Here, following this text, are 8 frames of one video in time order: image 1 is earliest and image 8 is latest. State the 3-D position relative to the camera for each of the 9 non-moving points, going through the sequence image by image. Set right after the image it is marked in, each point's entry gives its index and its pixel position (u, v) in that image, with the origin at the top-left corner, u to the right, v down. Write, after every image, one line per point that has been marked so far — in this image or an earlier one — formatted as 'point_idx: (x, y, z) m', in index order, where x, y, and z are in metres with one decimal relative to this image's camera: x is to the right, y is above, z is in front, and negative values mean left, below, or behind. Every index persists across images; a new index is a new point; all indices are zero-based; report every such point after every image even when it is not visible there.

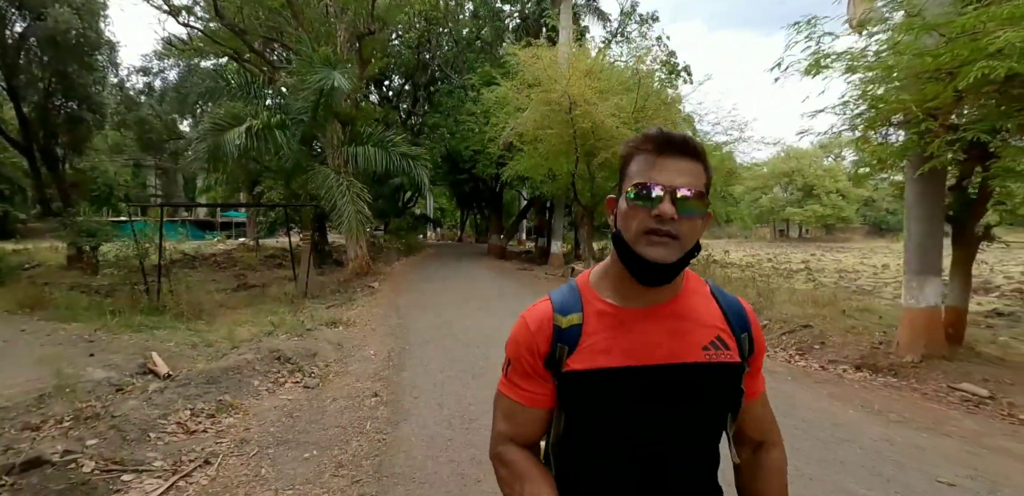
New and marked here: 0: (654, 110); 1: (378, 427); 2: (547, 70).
0: (+4.1, +4.0, +13.7) m
1: (-1.2, -1.6, +4.3) m
2: (+1.1, +5.1, +14.0) m
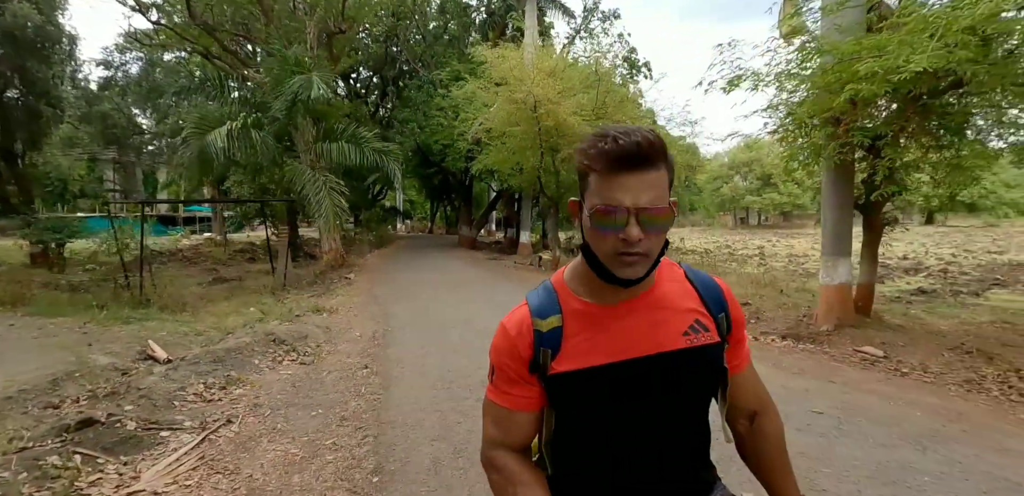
0: (+3.1, +4.4, +14.6) m
1: (-1.5, -1.5, +5.1) m
2: (+0.1, +5.4, +14.8) m
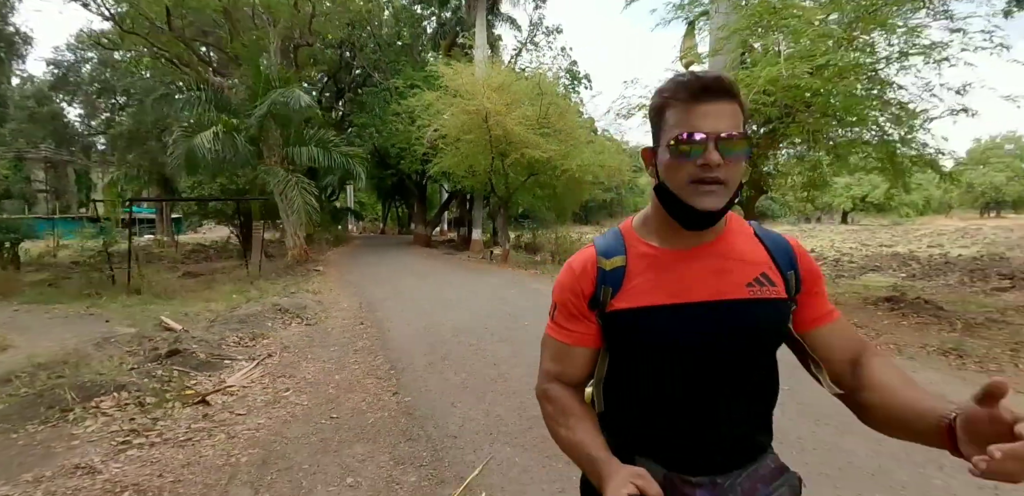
0: (+1.5, +4.6, +16.8) m
1: (-2.0, -1.2, +6.8) m
2: (-1.5, +5.7, +16.6) m
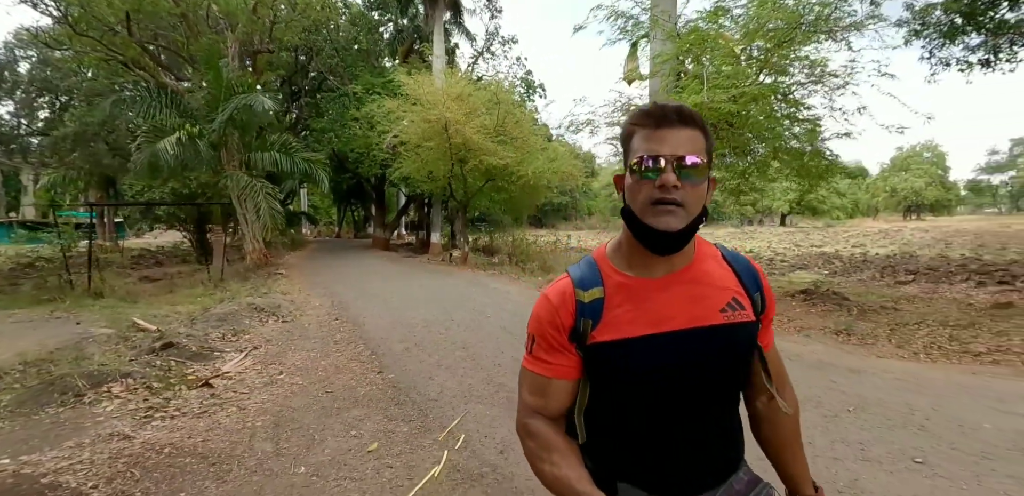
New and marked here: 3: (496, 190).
0: (0.0, +4.6, +17.8) m
1: (-2.6, -1.3, +7.5) m
2: (-3.0, +5.6, +17.3) m
3: (-0.7, +2.4, +19.1) m
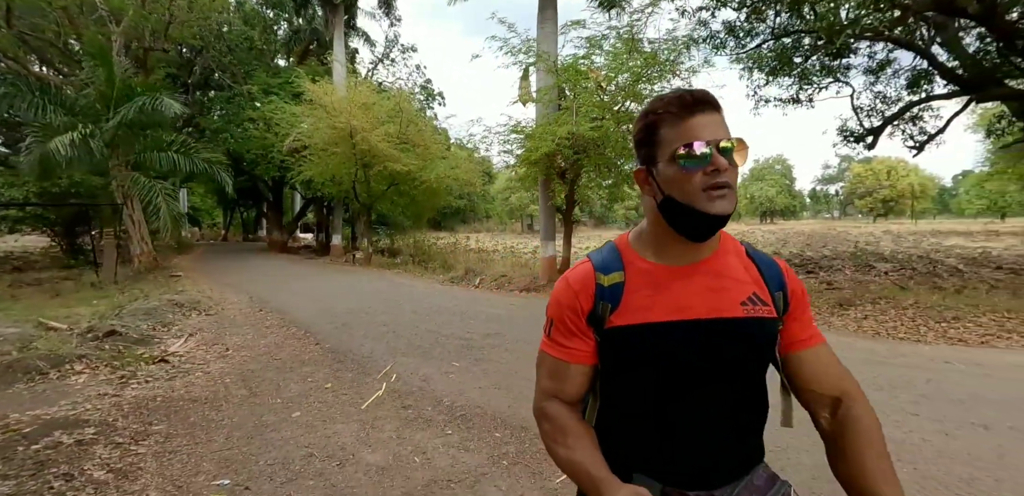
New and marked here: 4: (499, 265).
0: (-3.9, +4.6, +19.1) m
1: (-4.2, -1.2, +8.4) m
2: (-6.8, +5.5, +18.0) m
3: (-4.8, +2.3, +20.2) m
4: (-0.5, -0.6, +17.1) m
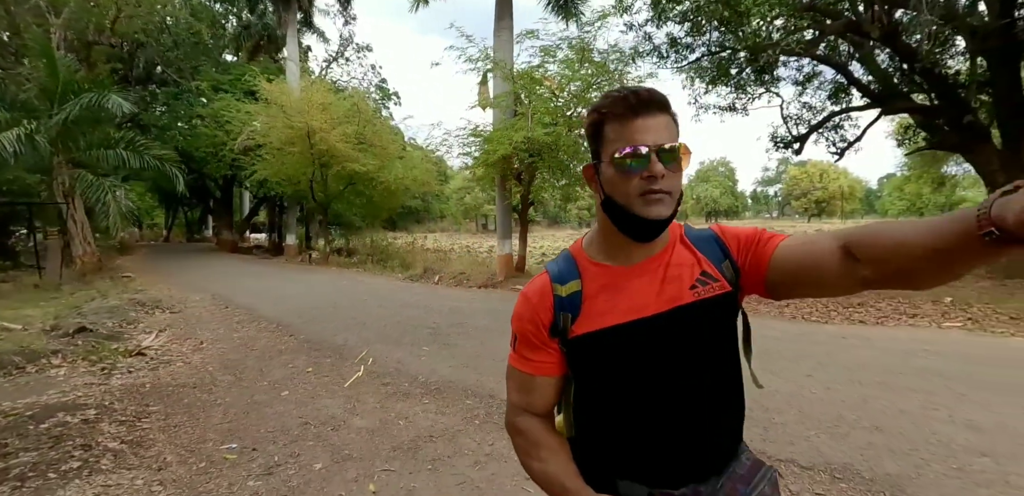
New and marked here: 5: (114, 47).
0: (-5.7, +4.6, +19.3) m
1: (-4.9, -1.2, +8.7) m
2: (-8.4, +5.6, +17.9) m
3: (-6.7, +2.4, +20.3) m
4: (-2.1, -0.6, +17.7) m
5: (-15.0, +7.6, +17.8) m
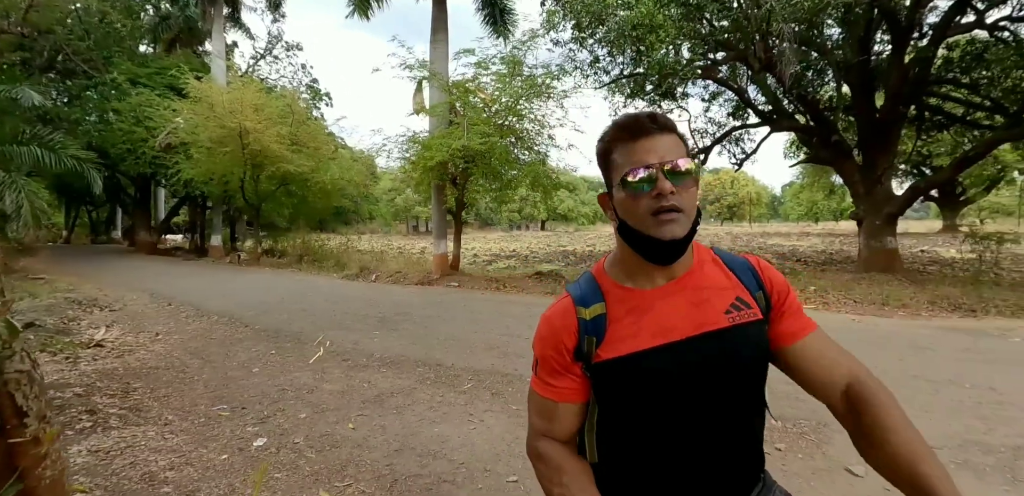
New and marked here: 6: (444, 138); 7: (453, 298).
0: (-8.4, +4.6, +19.4) m
1: (-6.1, -1.2, +9.0) m
2: (-10.9, +5.5, +17.7) m
3: (-9.5, +2.3, +20.3) m
4: (-4.6, -0.6, +18.3) m
5: (-17.4, +7.5, +16.7) m
6: (-2.0, +3.2, +13.9) m
7: (-1.3, -1.1, +10.4) m
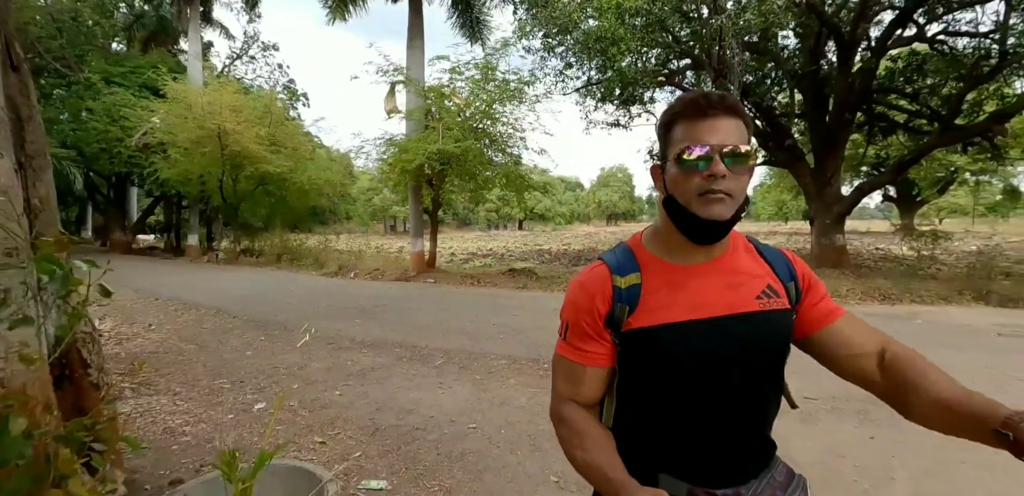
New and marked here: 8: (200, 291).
0: (-9.5, +4.6, +19.8) m
1: (-6.7, -1.1, +9.4) m
2: (-11.9, +5.6, +17.9) m
3: (-10.6, +2.4, +20.6) m
4: (-5.6, -0.5, +18.8) m
5: (-18.4, +7.5, +16.6) m
6: (-2.8, +3.3, +14.6) m
7: (-2.0, -1.0, +11.1) m
8: (-7.2, -1.0, +11.0) m
